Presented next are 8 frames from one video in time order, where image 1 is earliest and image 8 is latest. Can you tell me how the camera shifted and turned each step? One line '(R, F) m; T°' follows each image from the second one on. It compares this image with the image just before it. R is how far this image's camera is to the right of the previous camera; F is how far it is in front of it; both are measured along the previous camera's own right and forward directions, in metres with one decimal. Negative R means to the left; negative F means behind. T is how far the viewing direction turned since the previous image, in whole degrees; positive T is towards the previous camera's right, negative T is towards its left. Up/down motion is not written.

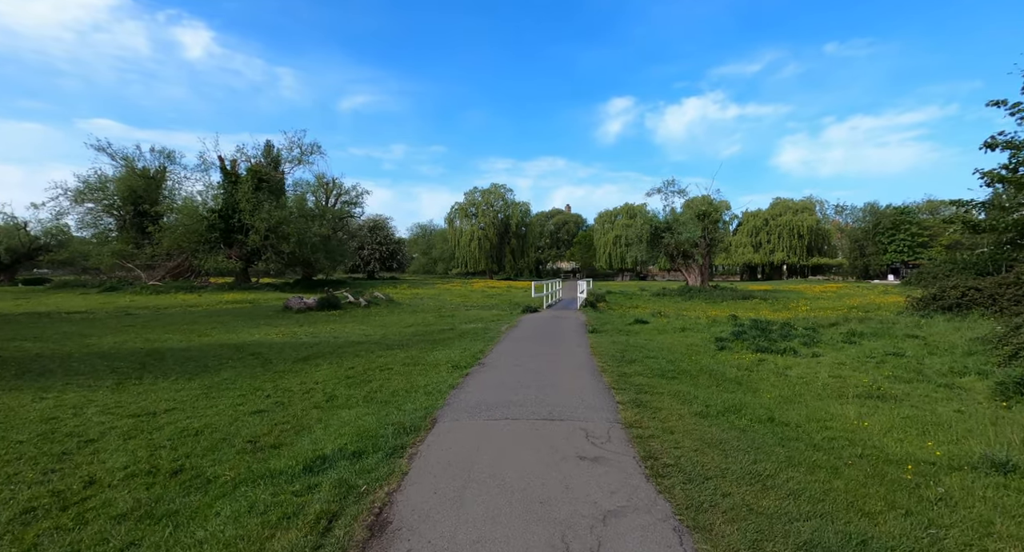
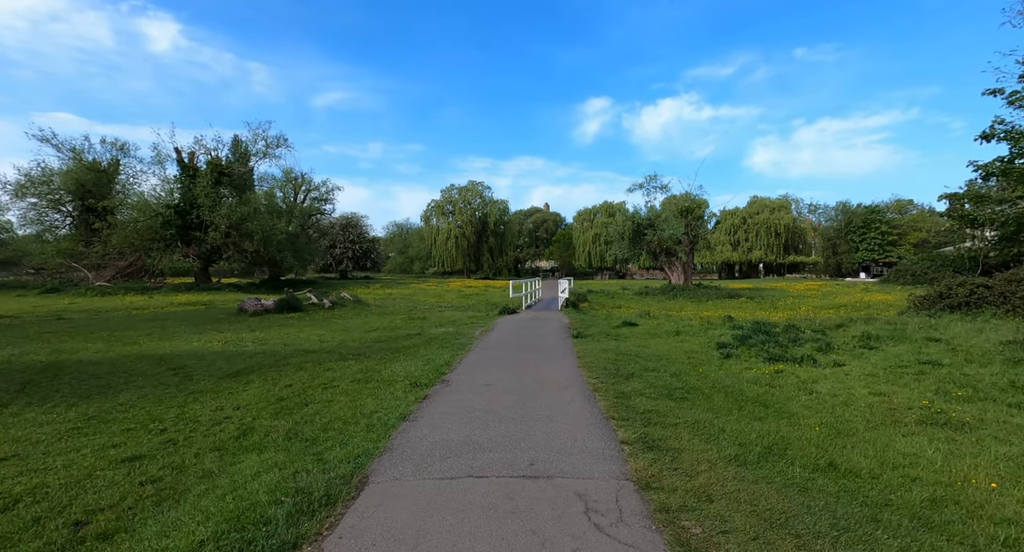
(+0.1, +1.9) m; +2°
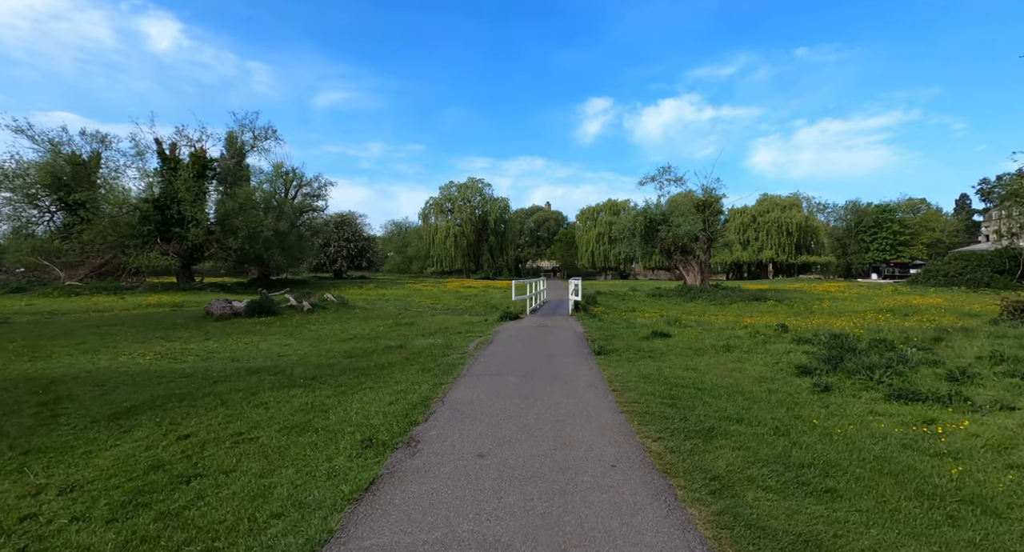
(-0.1, +3.2) m; 0°
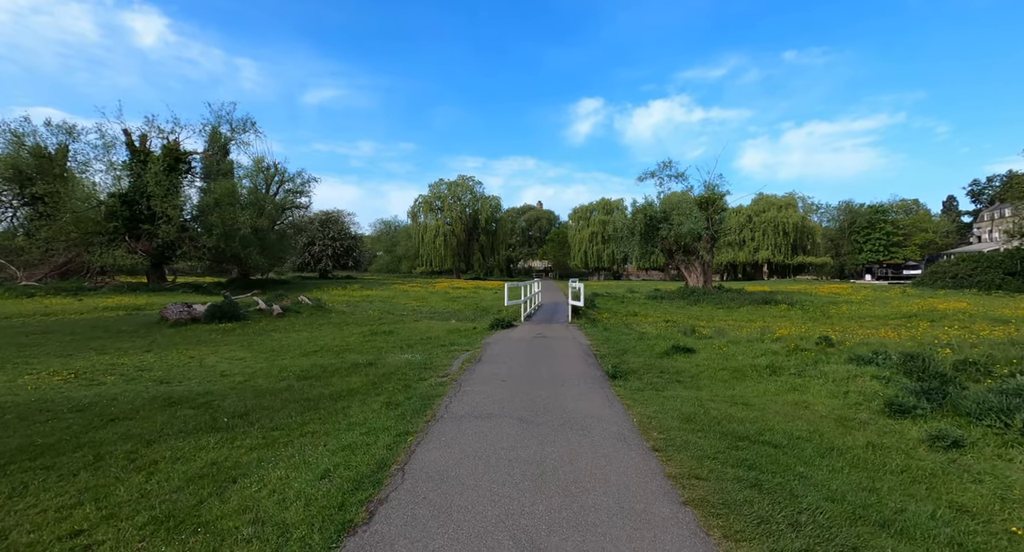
(0.0, +2.3) m; +1°
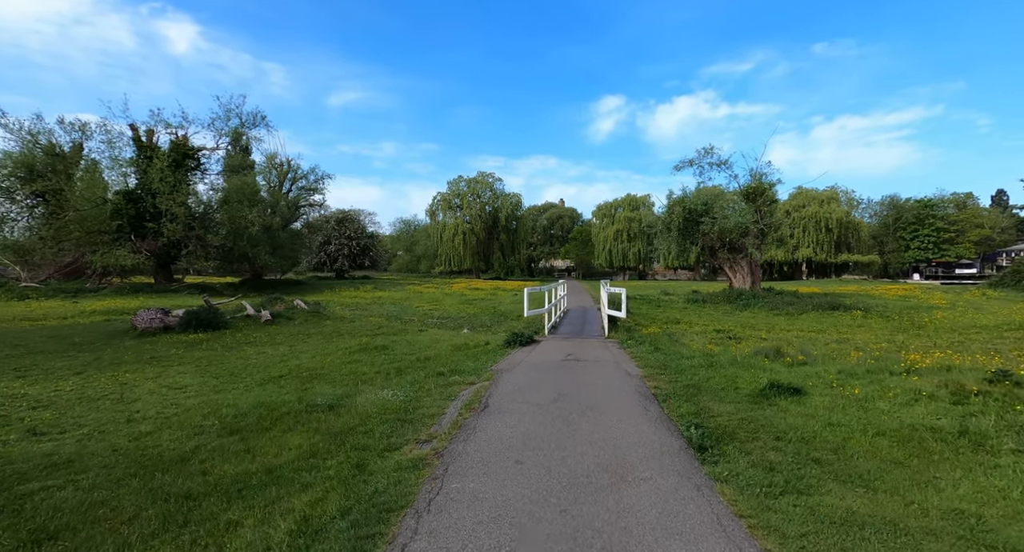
(0.0, +3.5) m; -3°
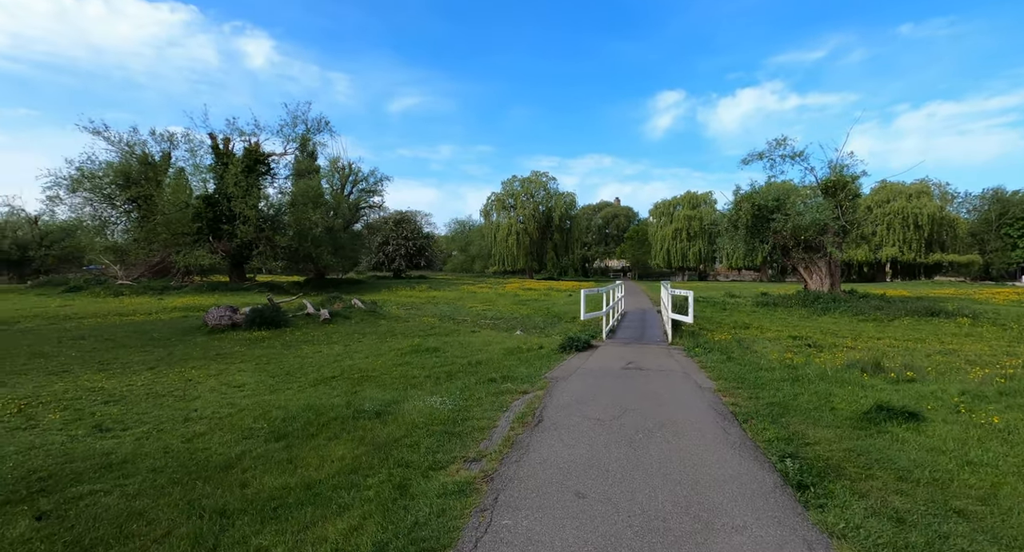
(0.0, +0.6) m; -6°
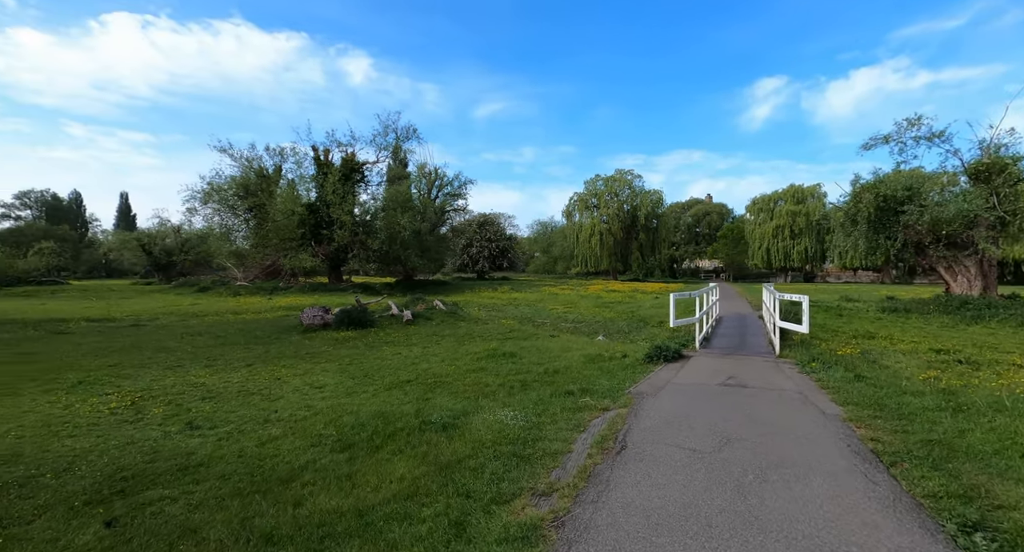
(+0.1, +0.7) m; -9°
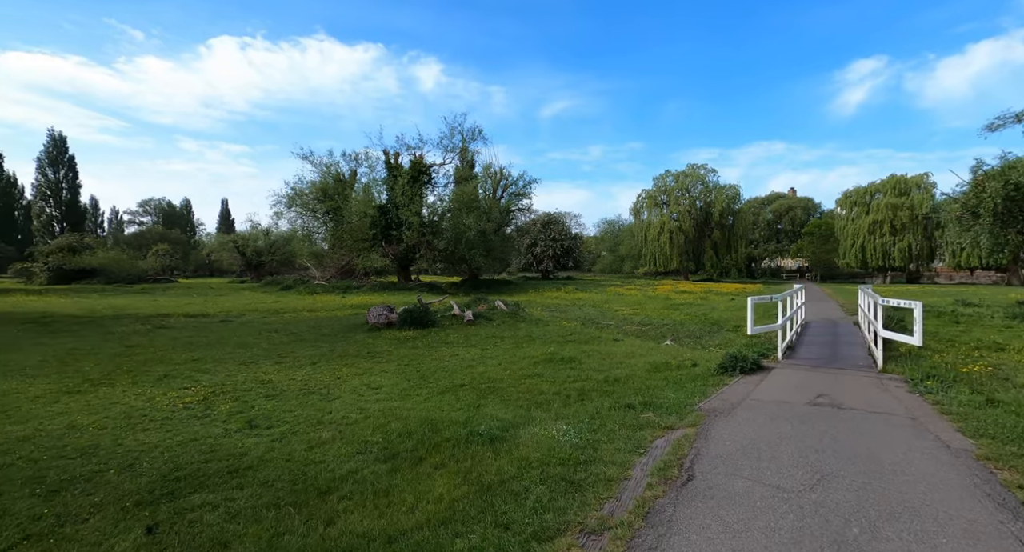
(+0.2, +0.6) m; -7°
